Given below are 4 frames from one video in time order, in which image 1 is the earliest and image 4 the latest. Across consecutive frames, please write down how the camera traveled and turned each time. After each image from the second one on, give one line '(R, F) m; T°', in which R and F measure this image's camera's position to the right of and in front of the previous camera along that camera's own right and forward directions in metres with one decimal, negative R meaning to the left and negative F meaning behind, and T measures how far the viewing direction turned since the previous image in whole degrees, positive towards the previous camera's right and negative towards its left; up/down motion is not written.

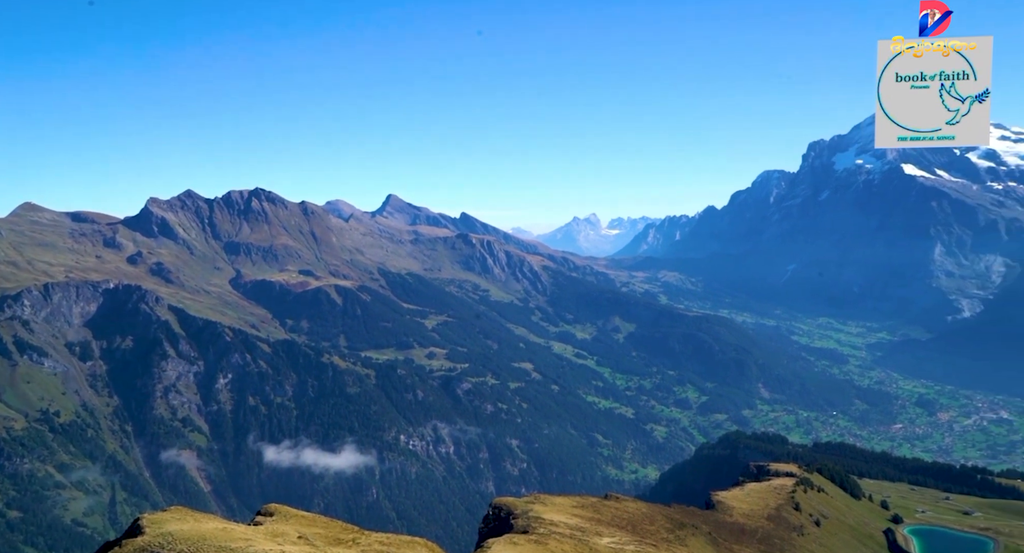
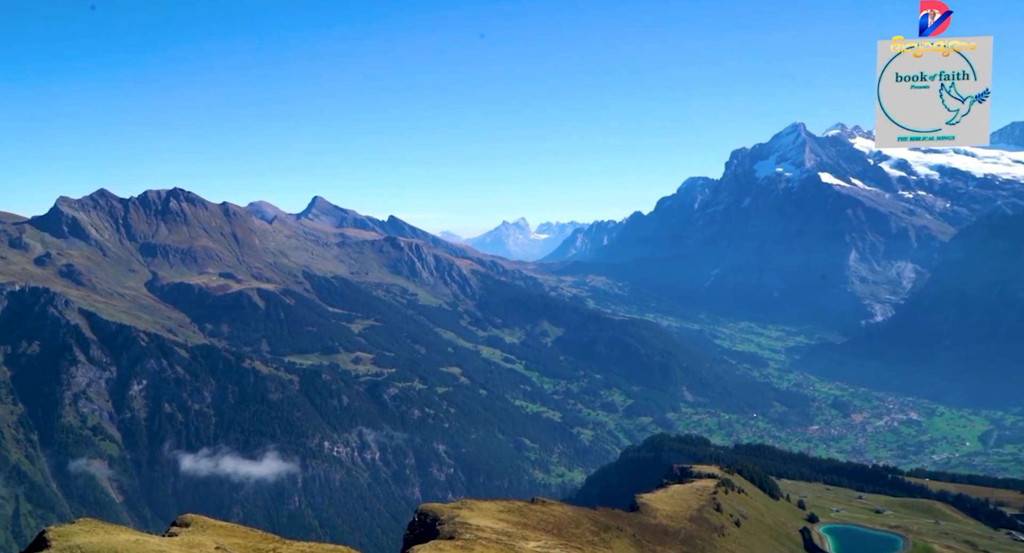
(+2.4, 0.0) m; +4°
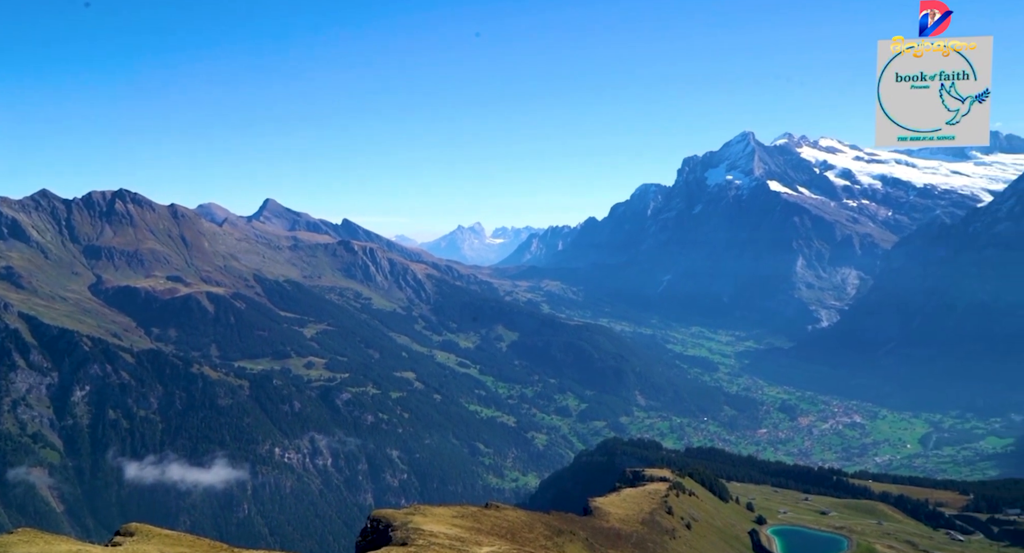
(+2.3, -0.8) m; +3°
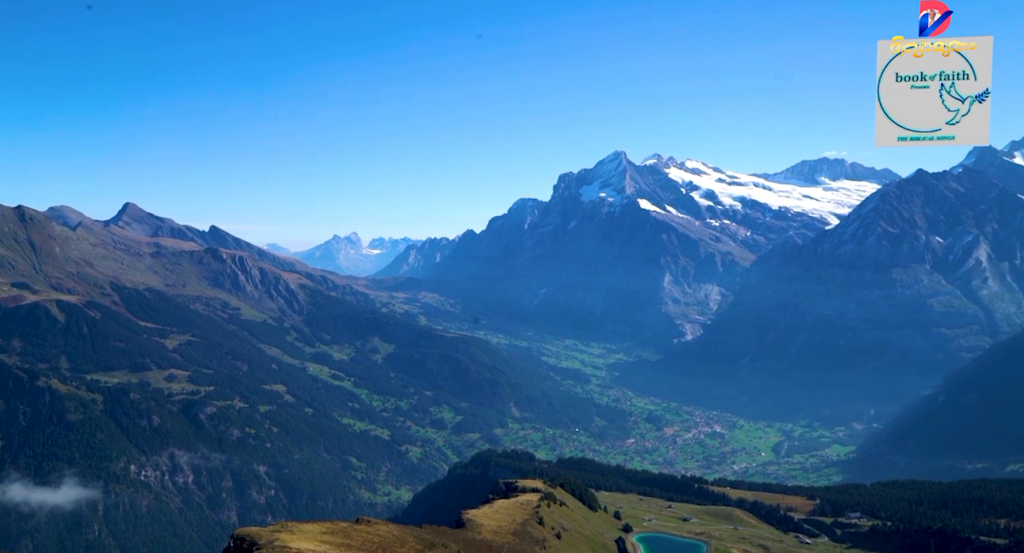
(+5.1, +1.4) m; +7°
